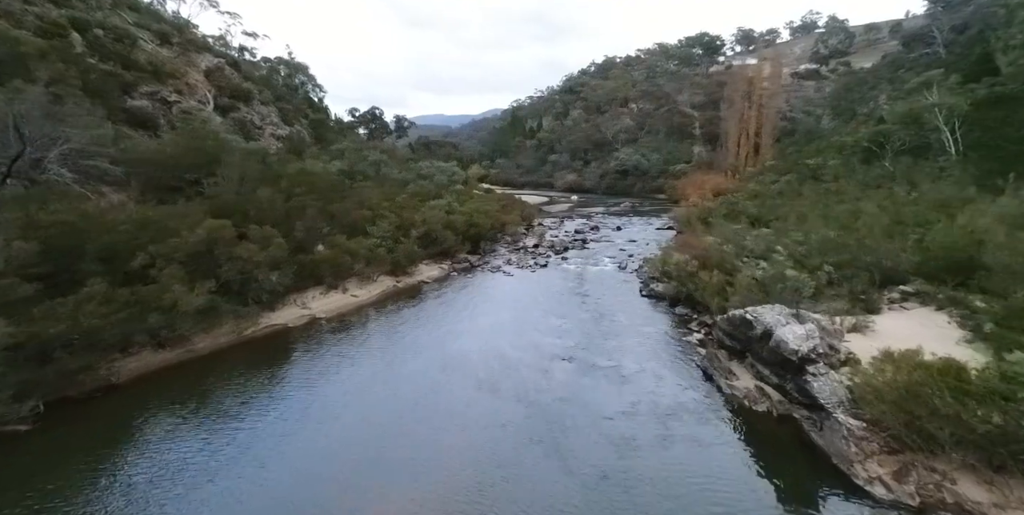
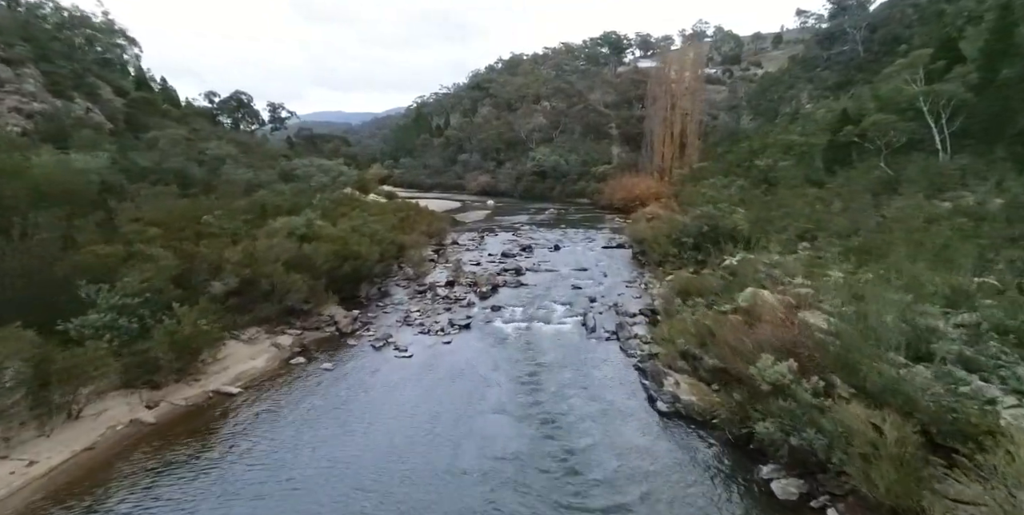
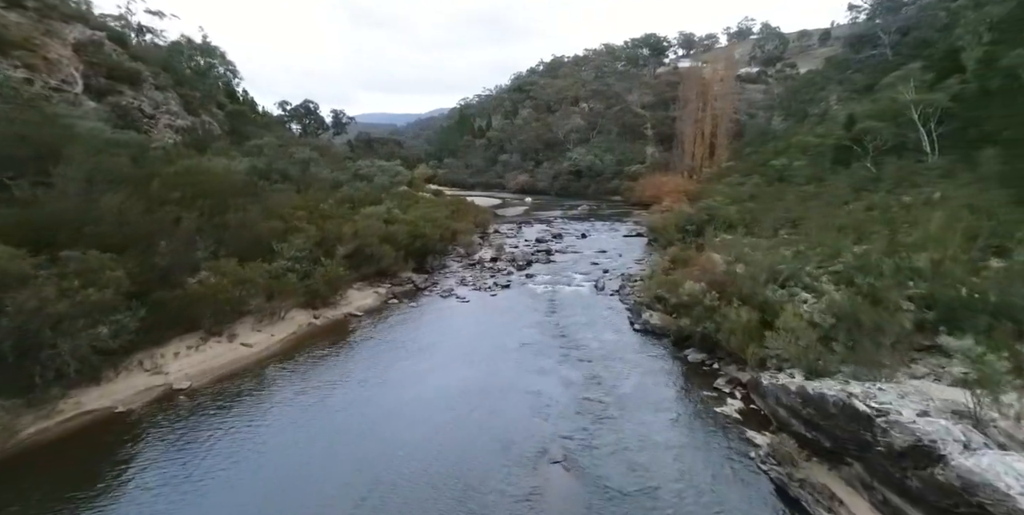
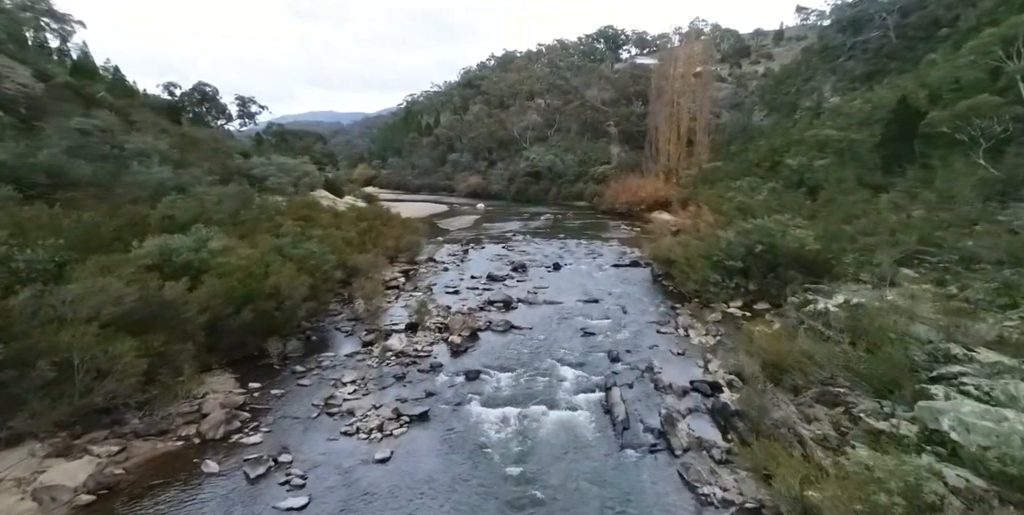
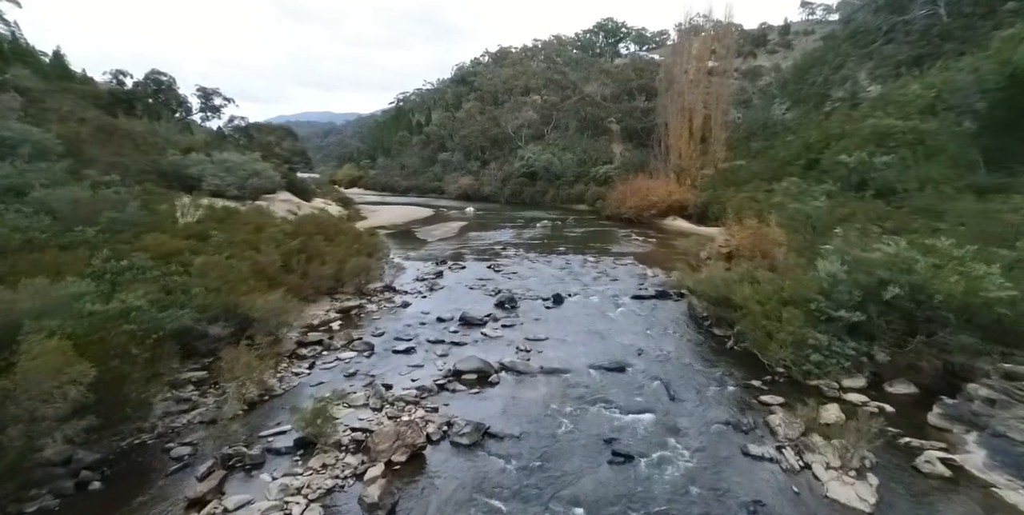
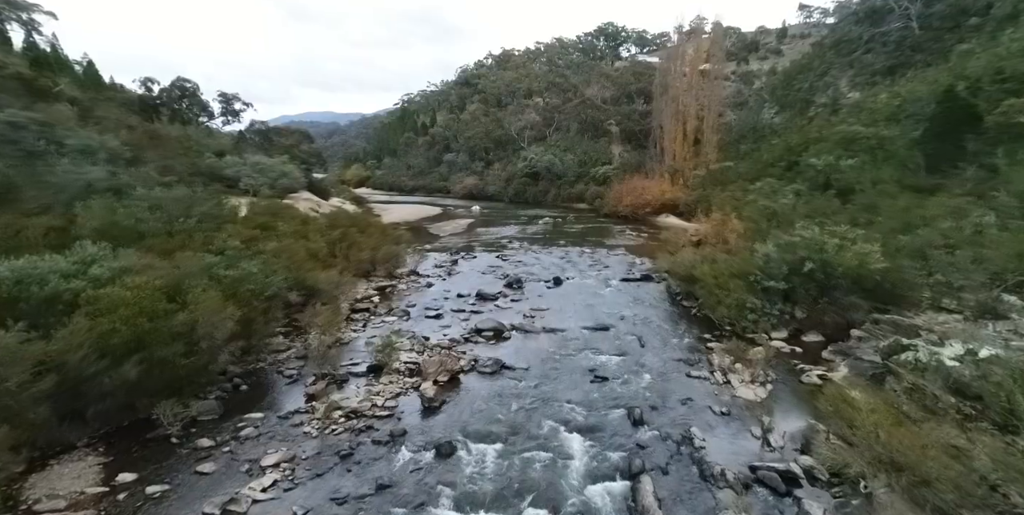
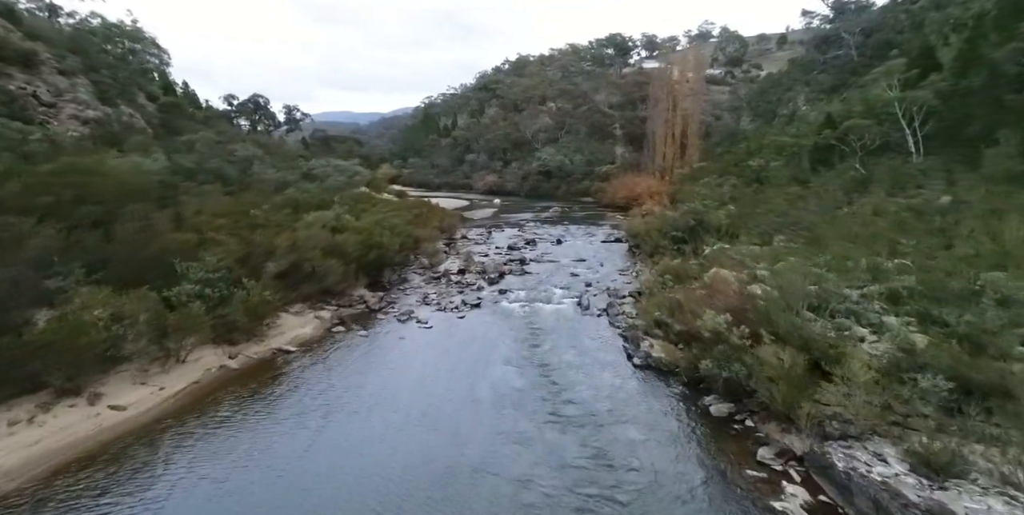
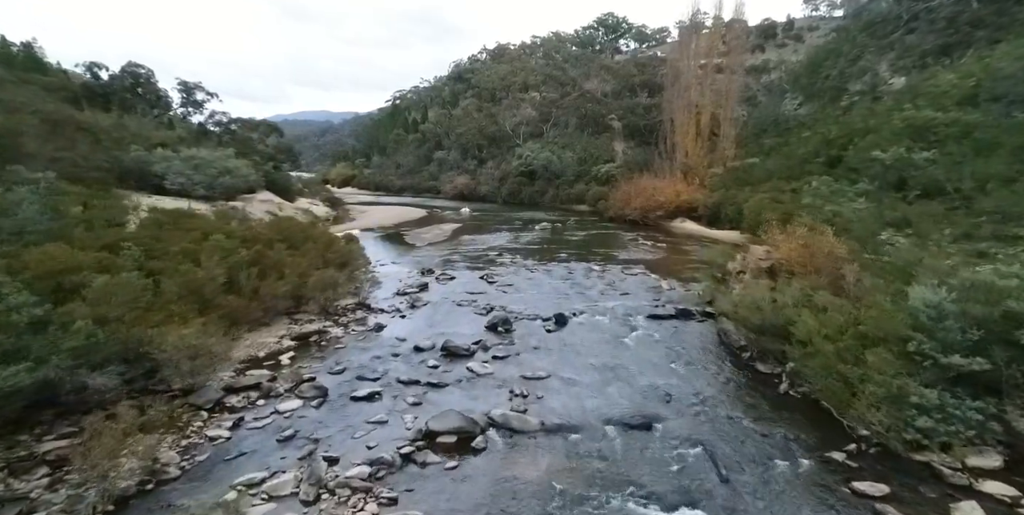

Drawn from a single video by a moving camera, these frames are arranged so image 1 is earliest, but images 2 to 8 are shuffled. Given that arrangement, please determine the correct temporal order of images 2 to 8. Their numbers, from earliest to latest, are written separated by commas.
3, 7, 2, 4, 6, 5, 8
